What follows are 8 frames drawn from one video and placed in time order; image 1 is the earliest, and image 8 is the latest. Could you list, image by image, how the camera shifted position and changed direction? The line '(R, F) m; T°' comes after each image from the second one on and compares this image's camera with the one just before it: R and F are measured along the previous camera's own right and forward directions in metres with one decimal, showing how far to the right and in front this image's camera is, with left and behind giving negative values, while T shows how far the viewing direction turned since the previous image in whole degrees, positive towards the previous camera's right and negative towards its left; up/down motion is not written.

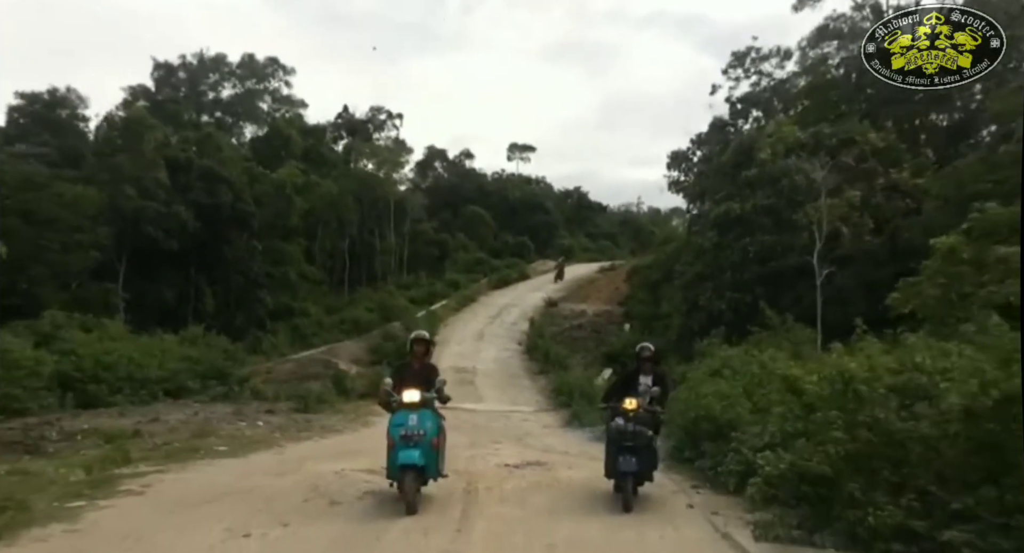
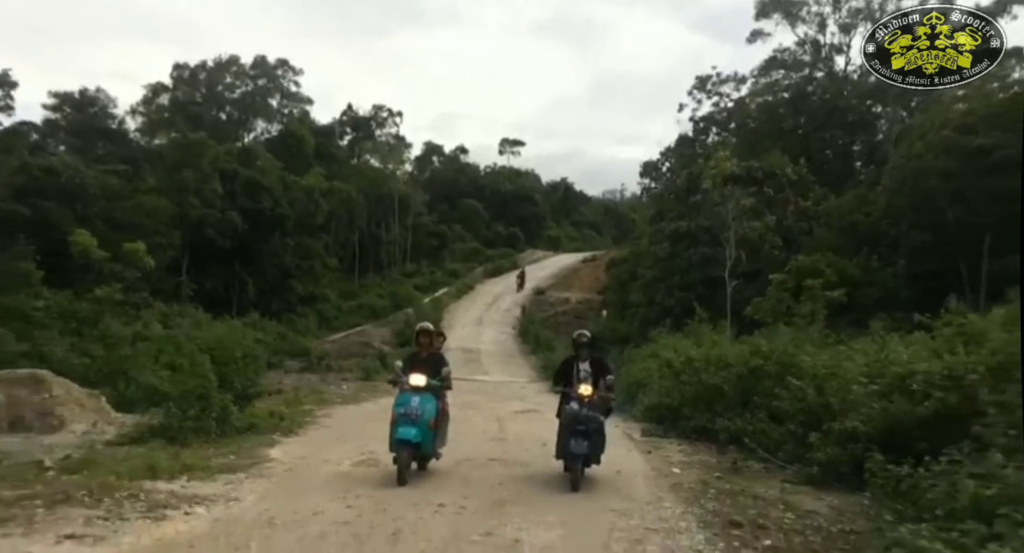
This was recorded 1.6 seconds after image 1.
(-0.4, -6.3) m; +1°
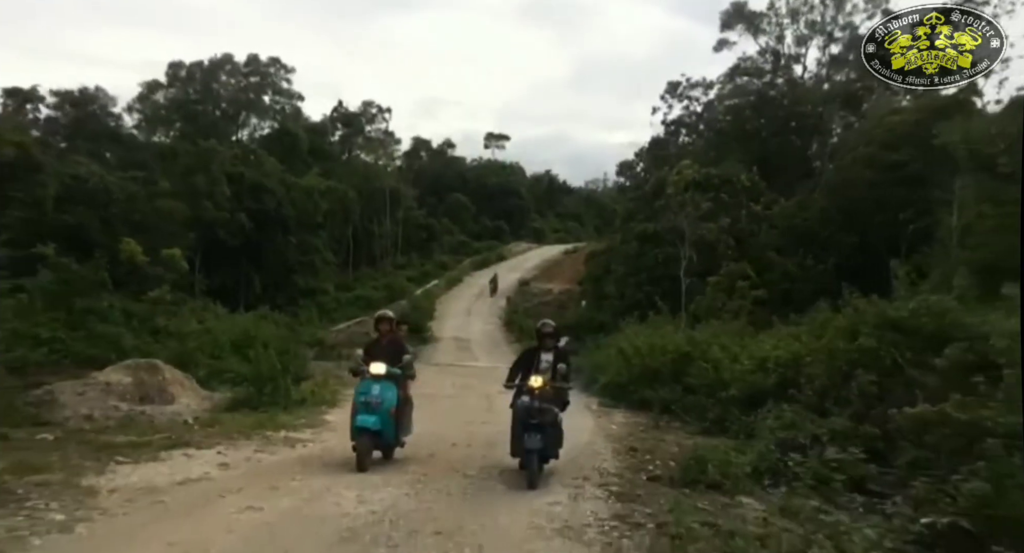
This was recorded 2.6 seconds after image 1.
(0.0, -3.5) m; +1°
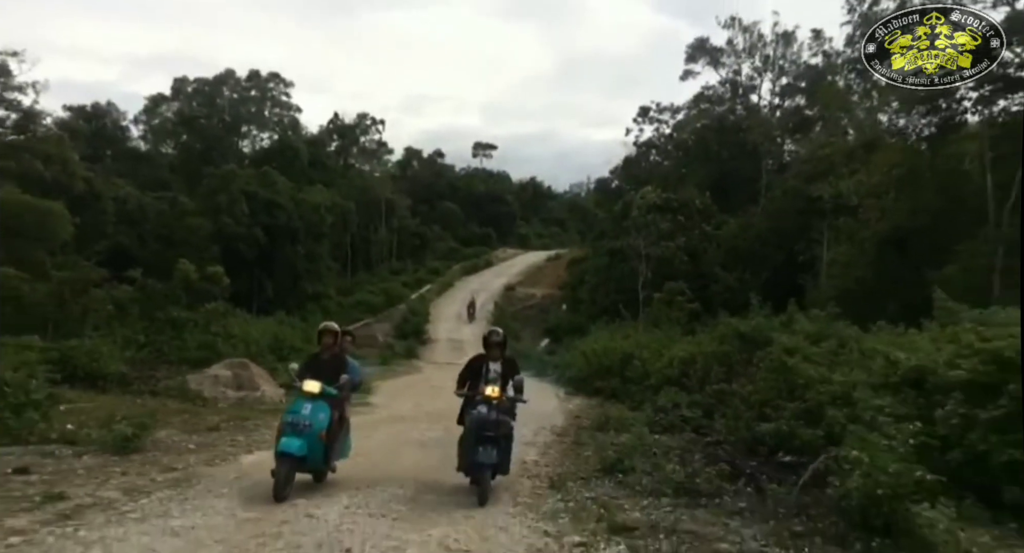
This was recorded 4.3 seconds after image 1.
(0.0, -5.1) m; +1°
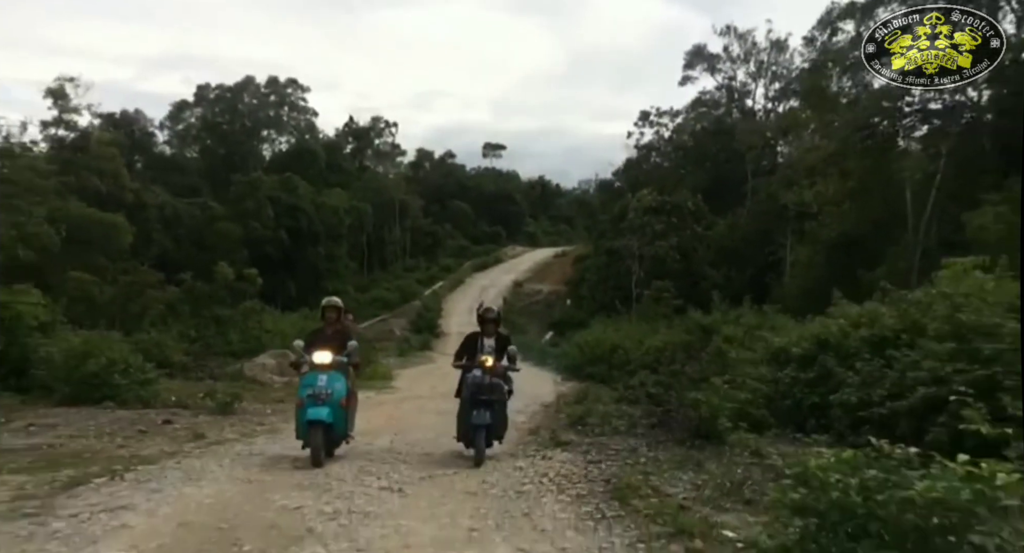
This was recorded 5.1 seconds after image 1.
(+0.3, -2.9) m; -1°
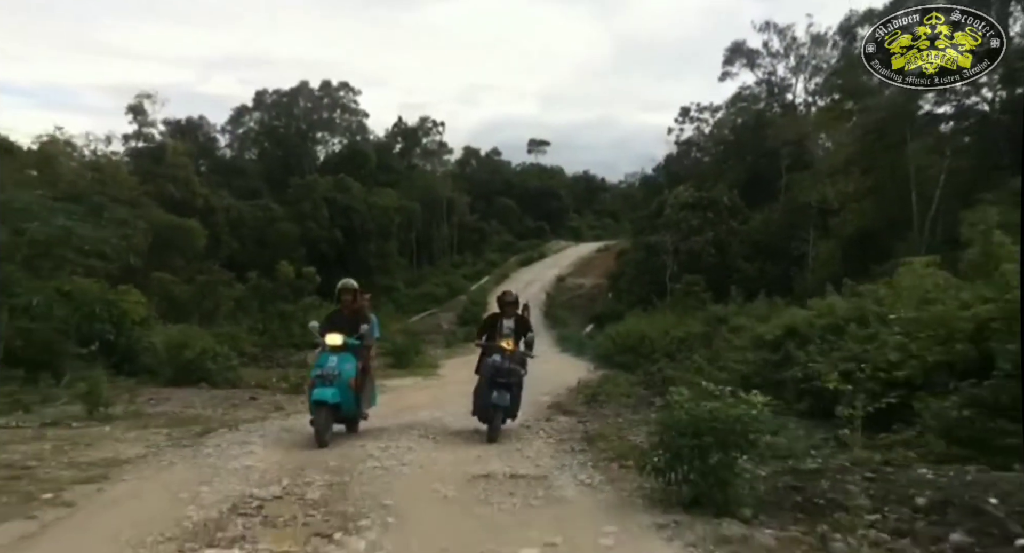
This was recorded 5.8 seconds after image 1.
(+0.4, -1.8) m; -4°
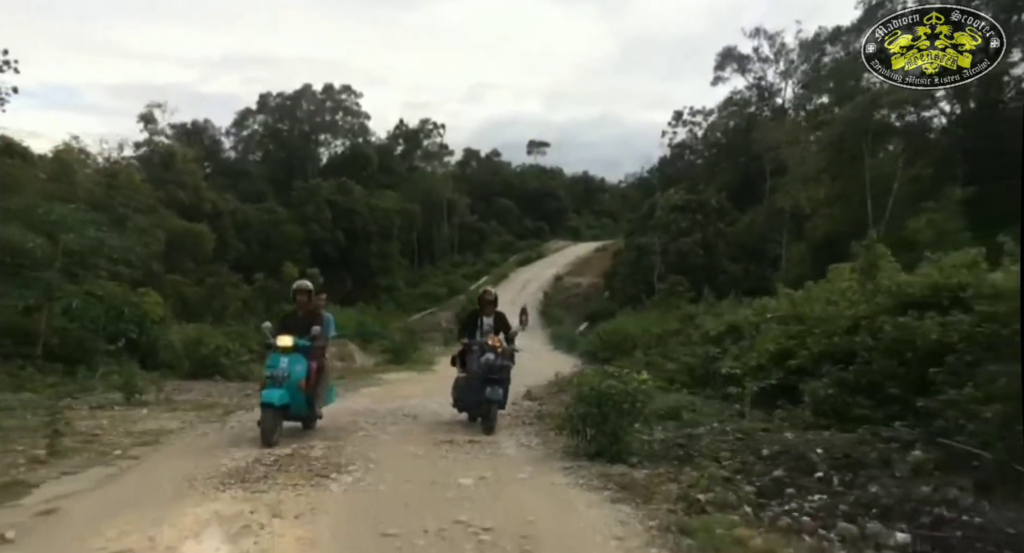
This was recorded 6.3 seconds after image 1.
(+0.4, -1.5) m; 0°
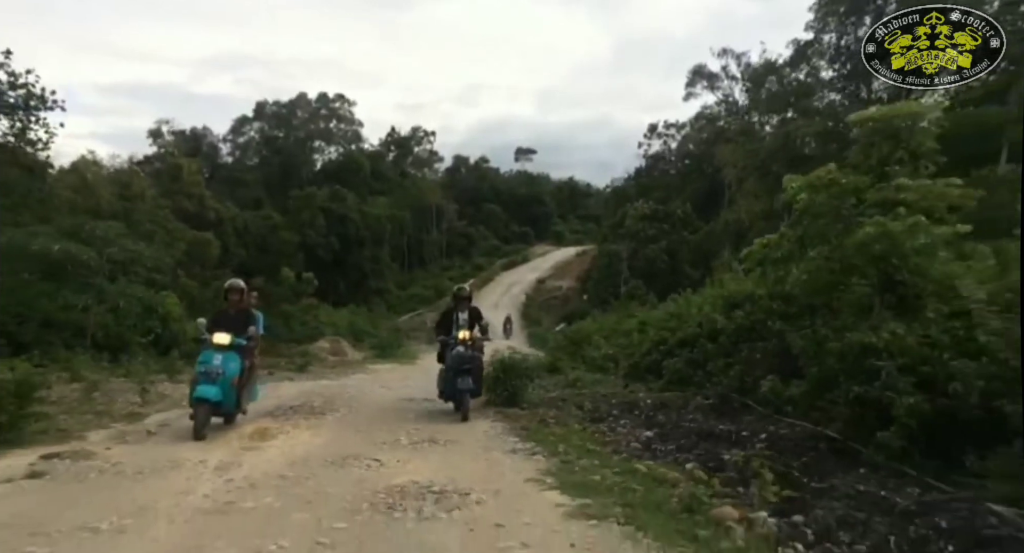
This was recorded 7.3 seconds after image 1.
(+0.7, -3.0) m; +1°
